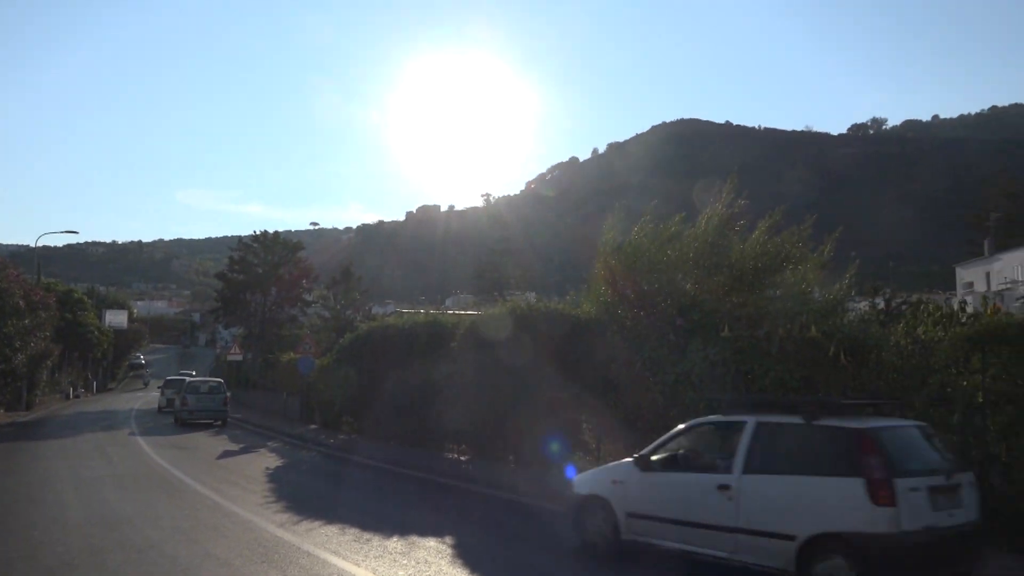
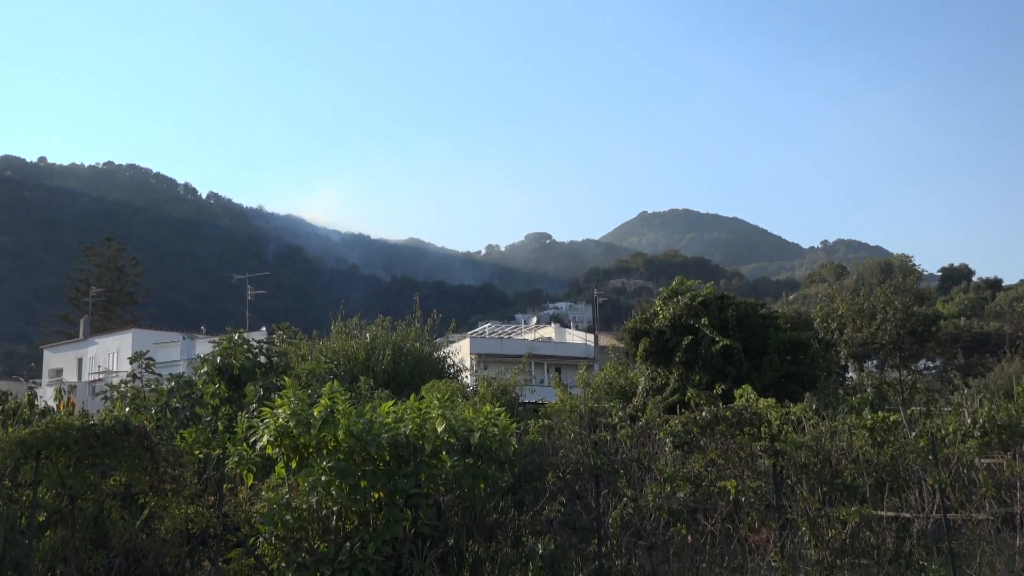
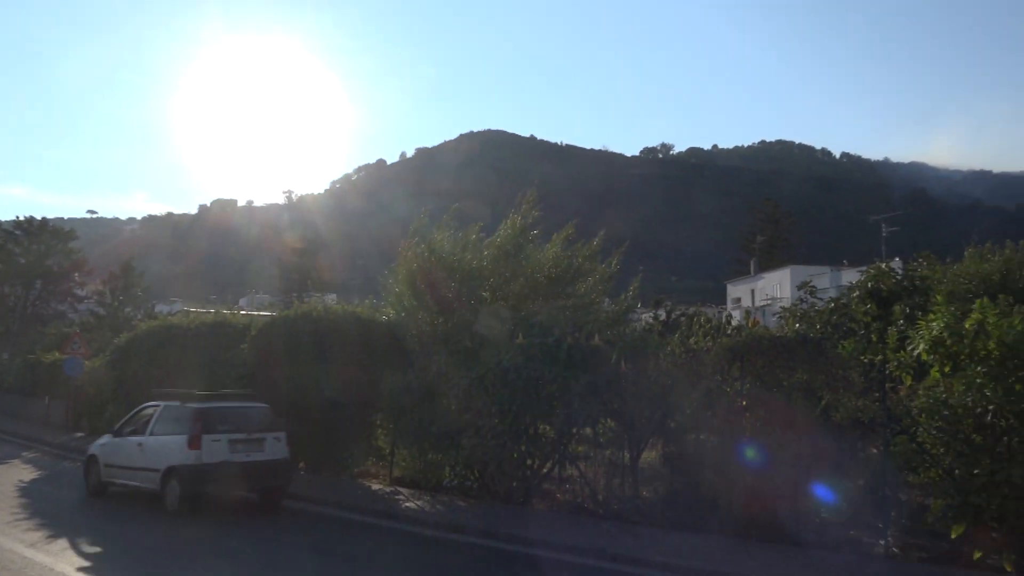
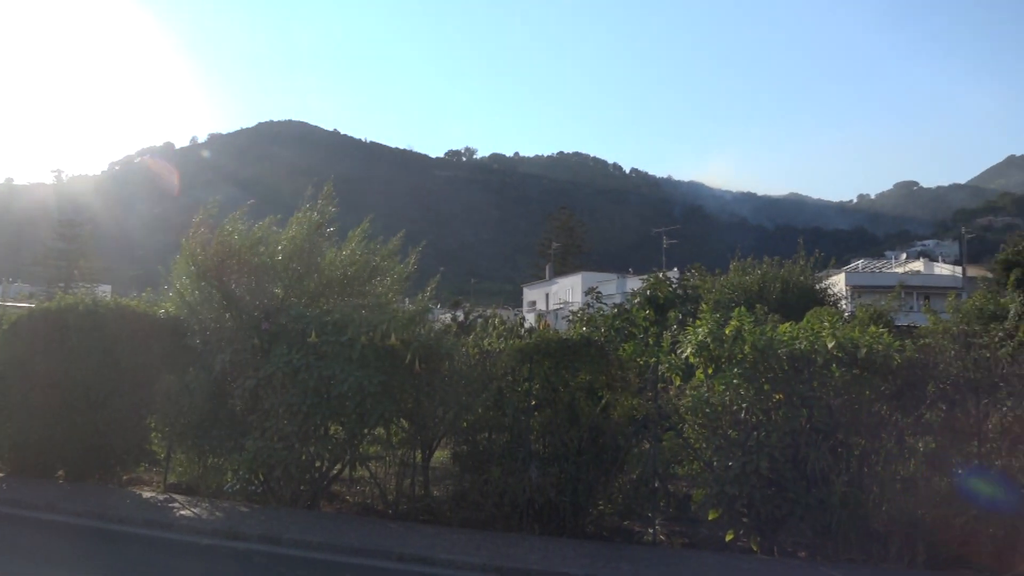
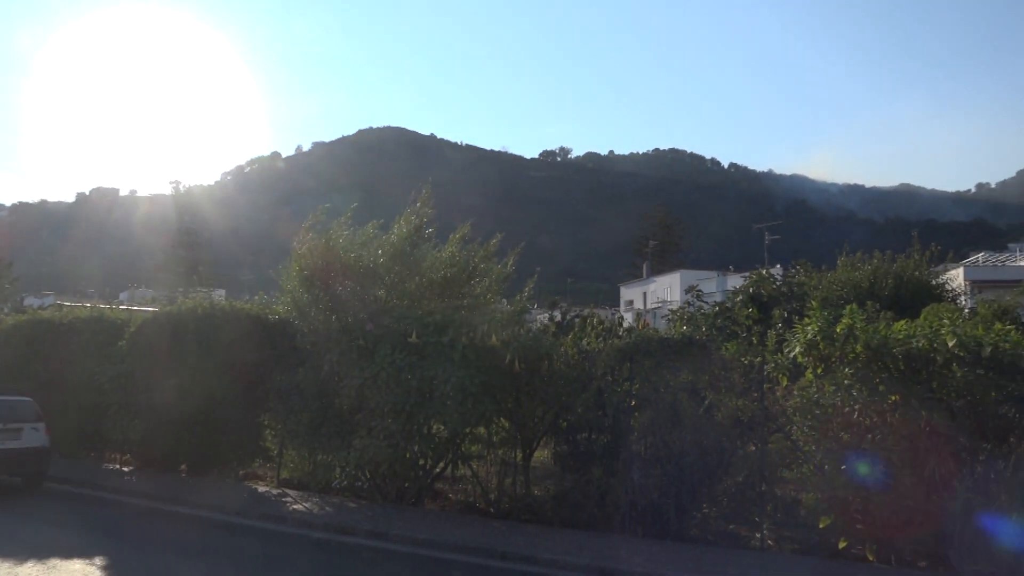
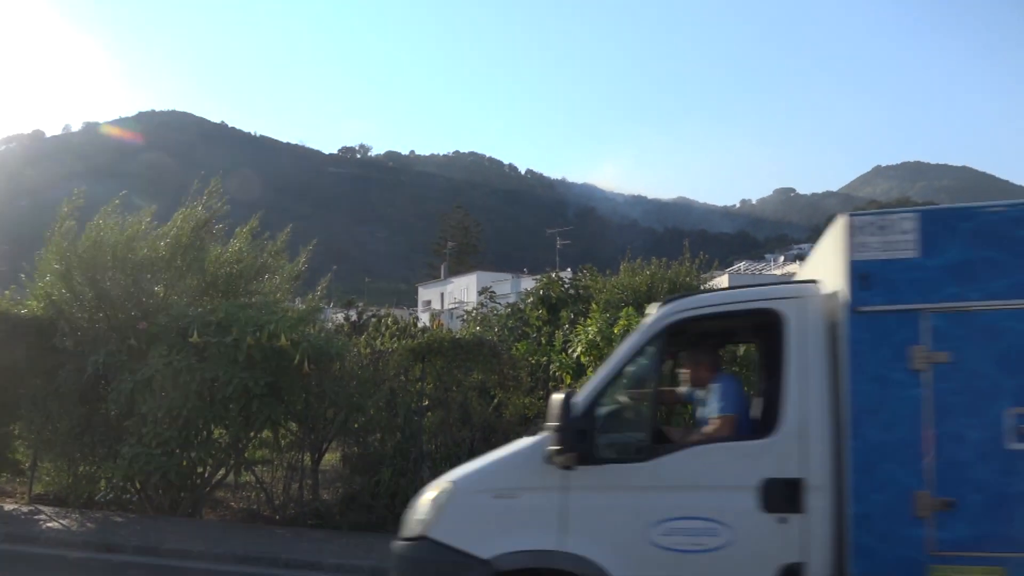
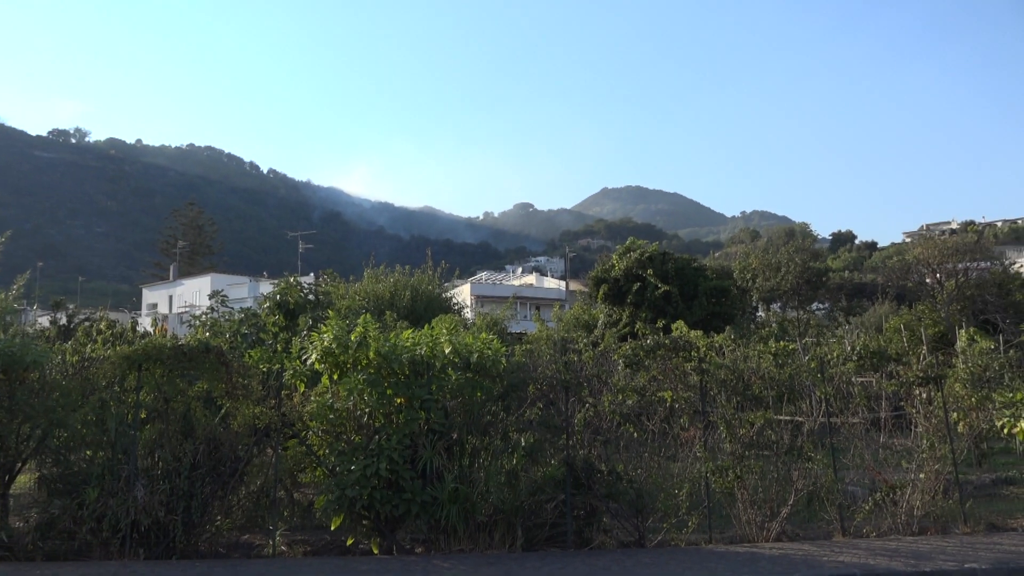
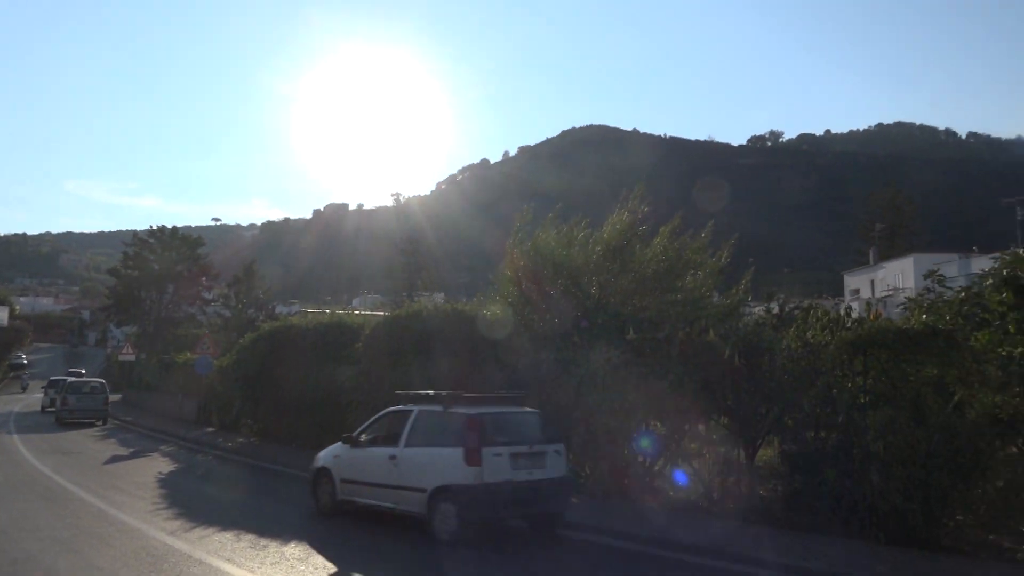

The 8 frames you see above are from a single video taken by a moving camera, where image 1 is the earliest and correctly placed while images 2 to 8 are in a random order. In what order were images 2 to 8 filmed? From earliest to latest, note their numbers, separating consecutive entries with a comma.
8, 3, 5, 4, 6, 7, 2
